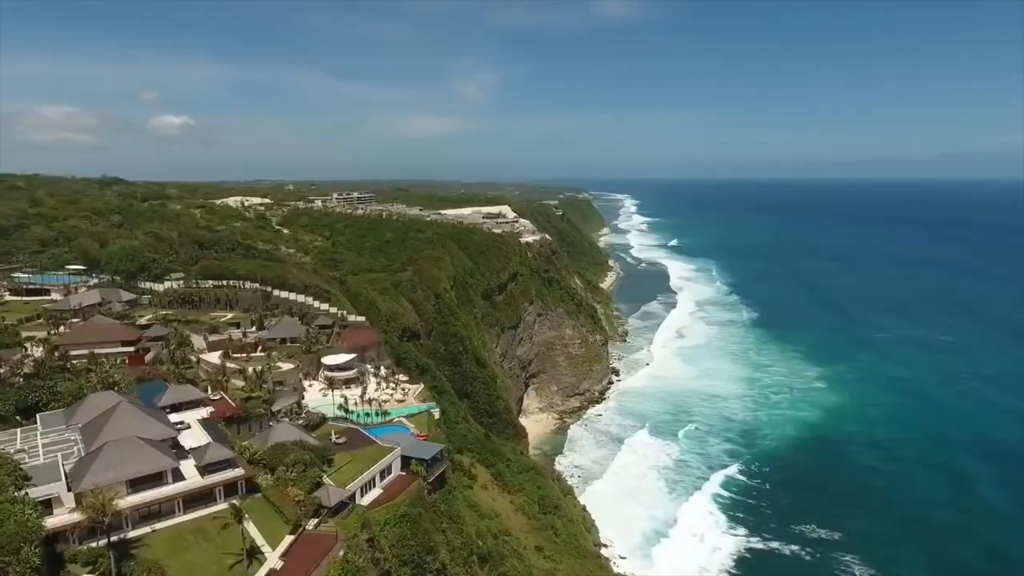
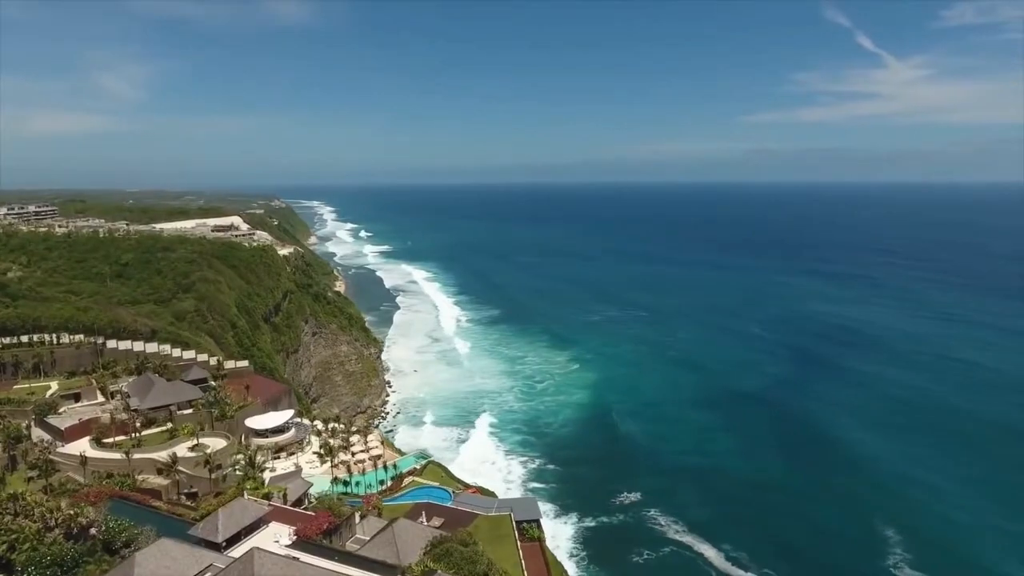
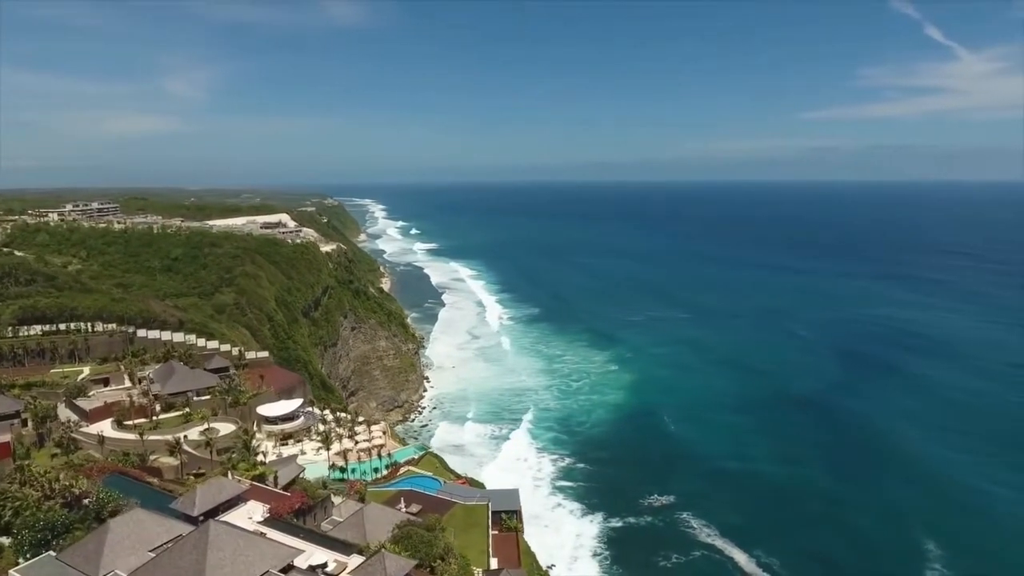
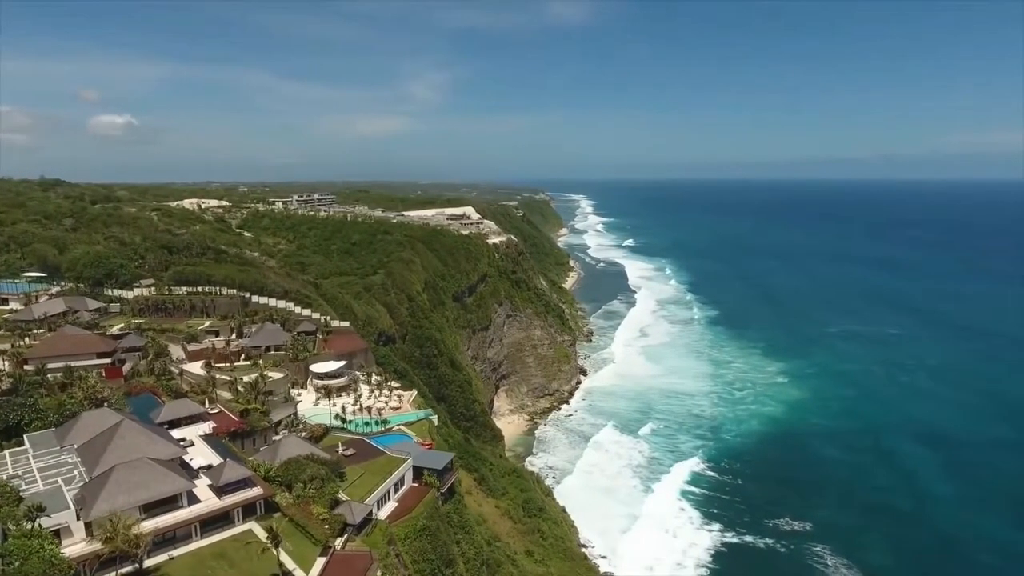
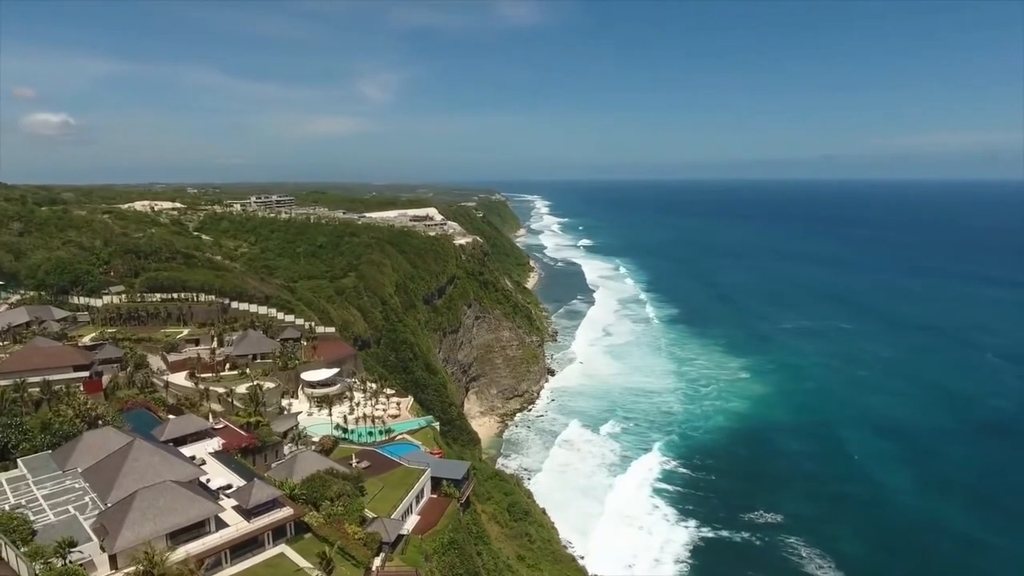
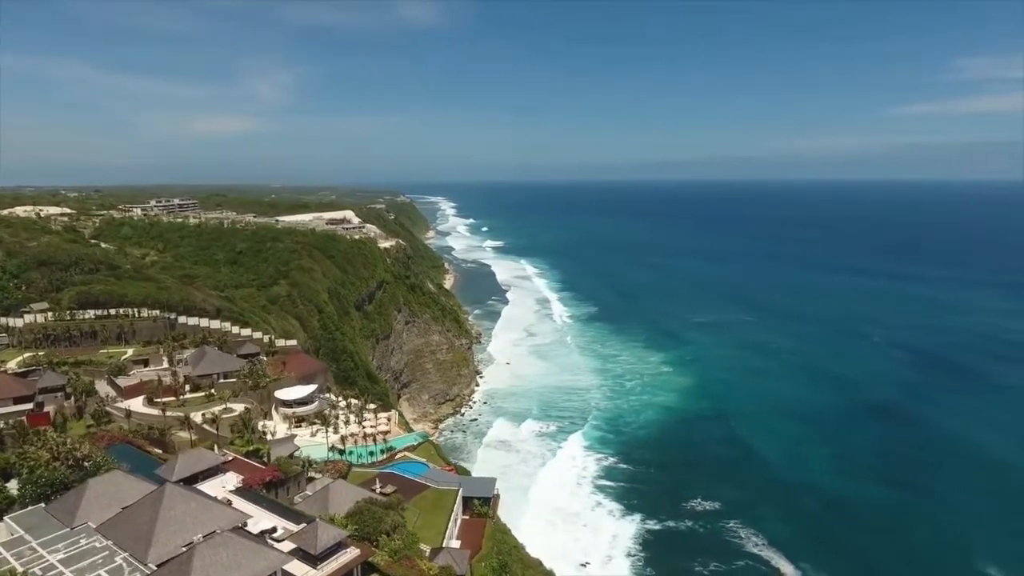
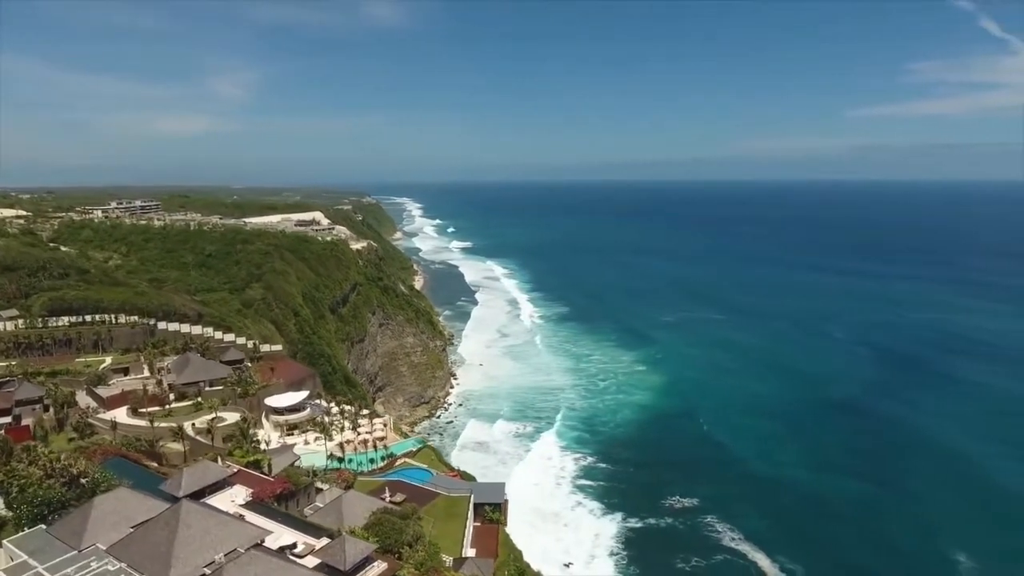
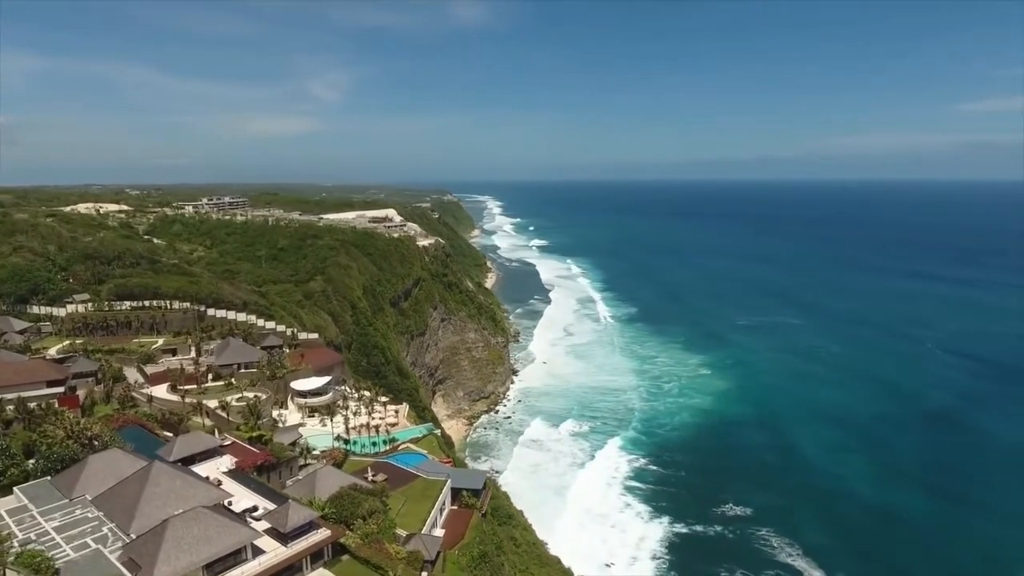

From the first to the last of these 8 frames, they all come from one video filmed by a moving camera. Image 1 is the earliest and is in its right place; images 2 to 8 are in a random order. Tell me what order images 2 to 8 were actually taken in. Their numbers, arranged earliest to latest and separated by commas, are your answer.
4, 5, 8, 6, 7, 3, 2
